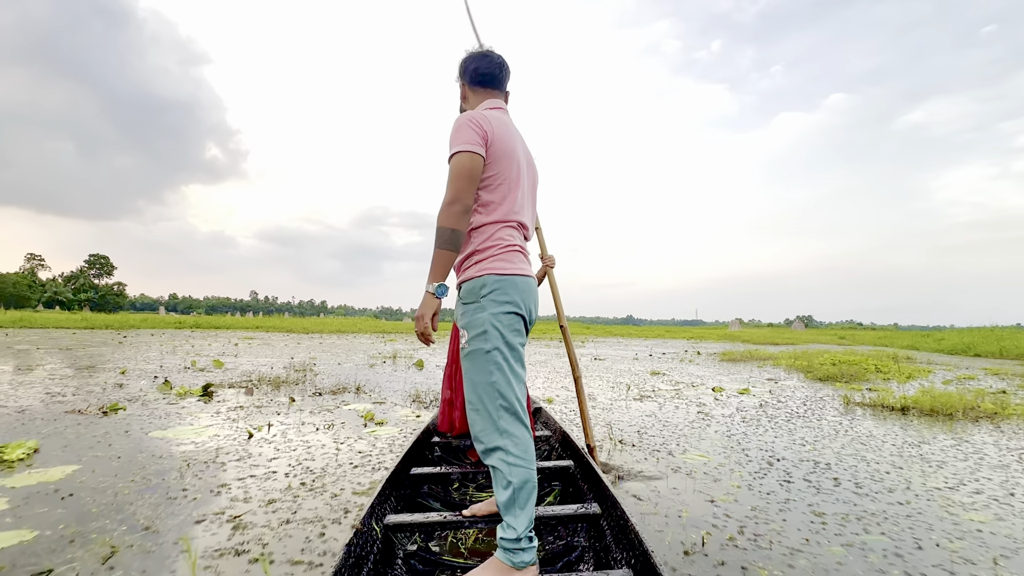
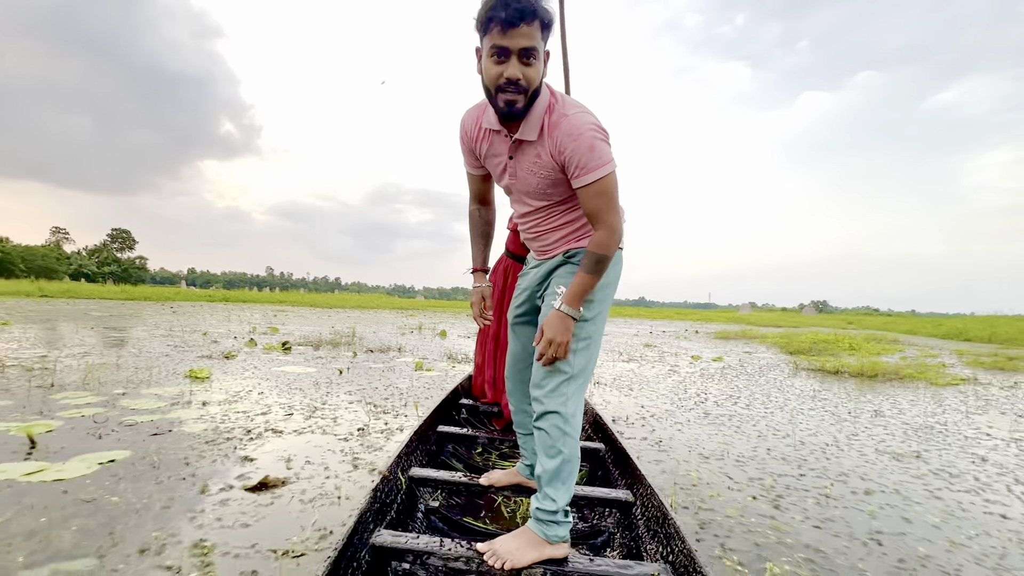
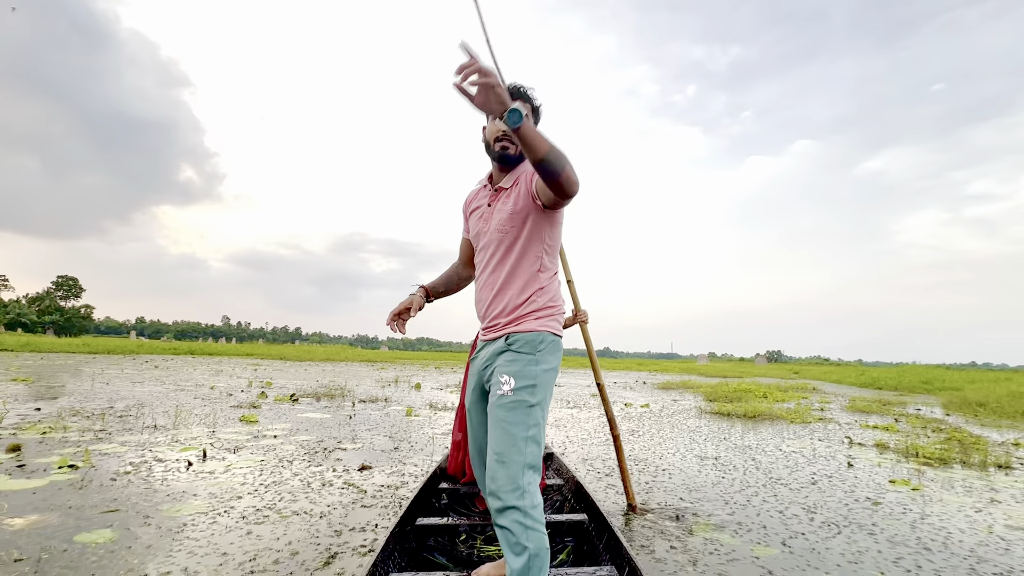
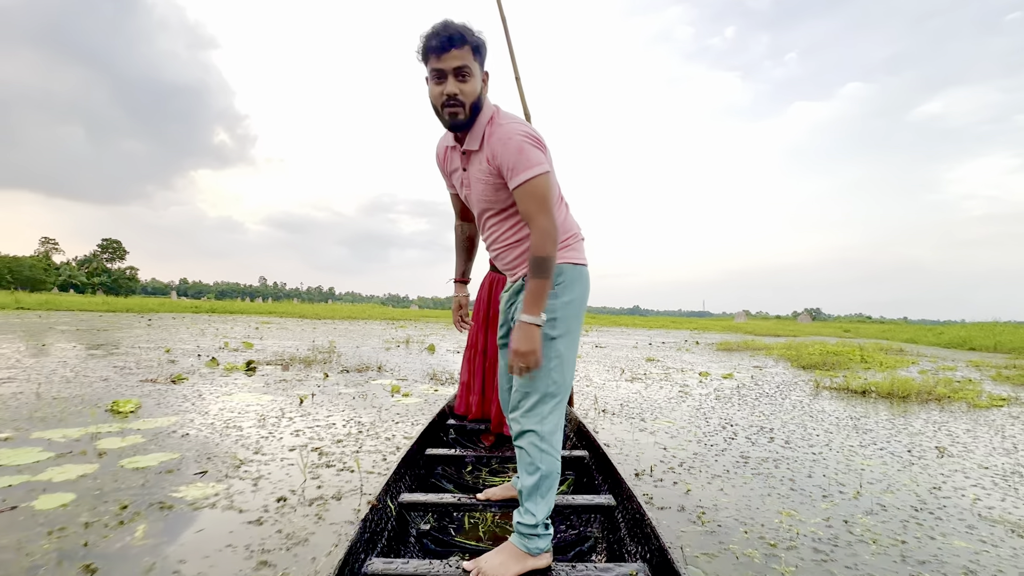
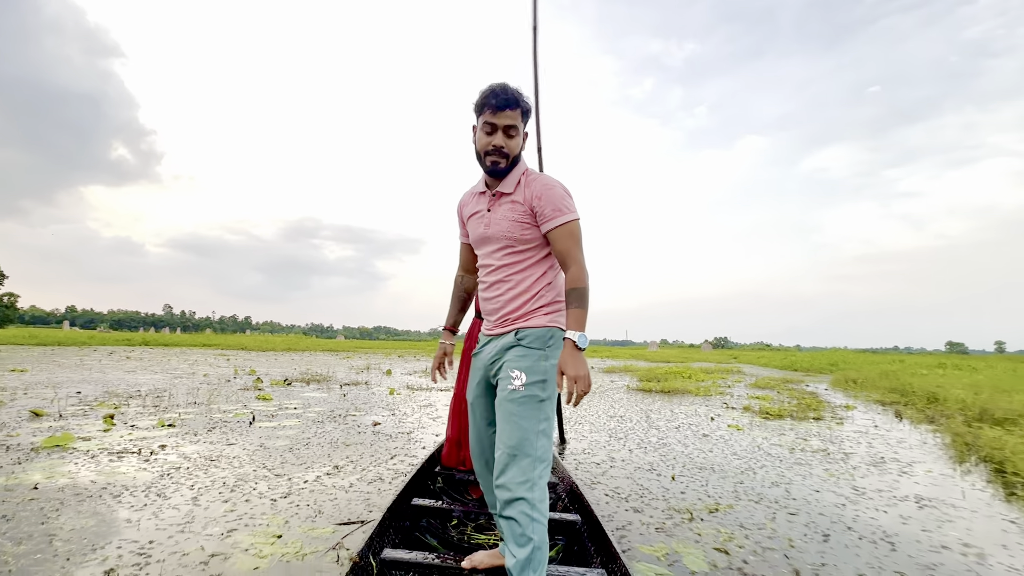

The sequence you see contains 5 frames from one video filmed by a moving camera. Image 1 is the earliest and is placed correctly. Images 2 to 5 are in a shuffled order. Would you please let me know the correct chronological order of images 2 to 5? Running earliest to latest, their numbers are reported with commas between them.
4, 2, 3, 5
